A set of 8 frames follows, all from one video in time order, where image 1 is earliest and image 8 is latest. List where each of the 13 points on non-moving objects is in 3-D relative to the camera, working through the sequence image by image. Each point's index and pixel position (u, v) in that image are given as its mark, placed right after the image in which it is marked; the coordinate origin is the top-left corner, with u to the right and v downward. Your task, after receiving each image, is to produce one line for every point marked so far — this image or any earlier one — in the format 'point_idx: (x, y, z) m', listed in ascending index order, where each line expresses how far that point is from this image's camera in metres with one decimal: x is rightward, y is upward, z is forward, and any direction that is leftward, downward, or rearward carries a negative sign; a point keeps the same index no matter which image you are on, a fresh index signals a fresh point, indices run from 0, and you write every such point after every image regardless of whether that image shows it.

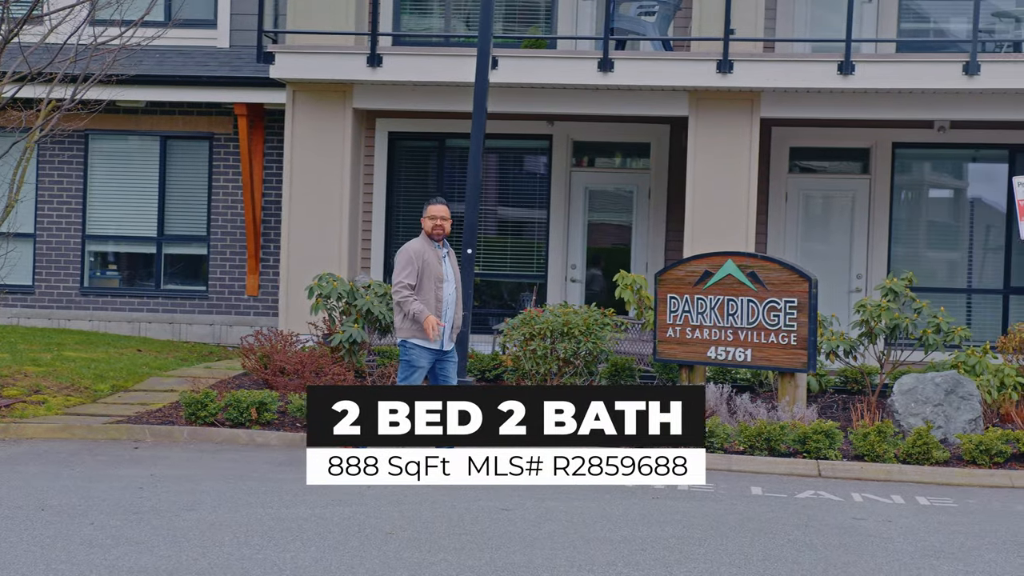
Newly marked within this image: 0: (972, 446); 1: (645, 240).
0: (+3.0, -1.0, +9.3) m
1: (+1.5, +0.5, +16.5) m
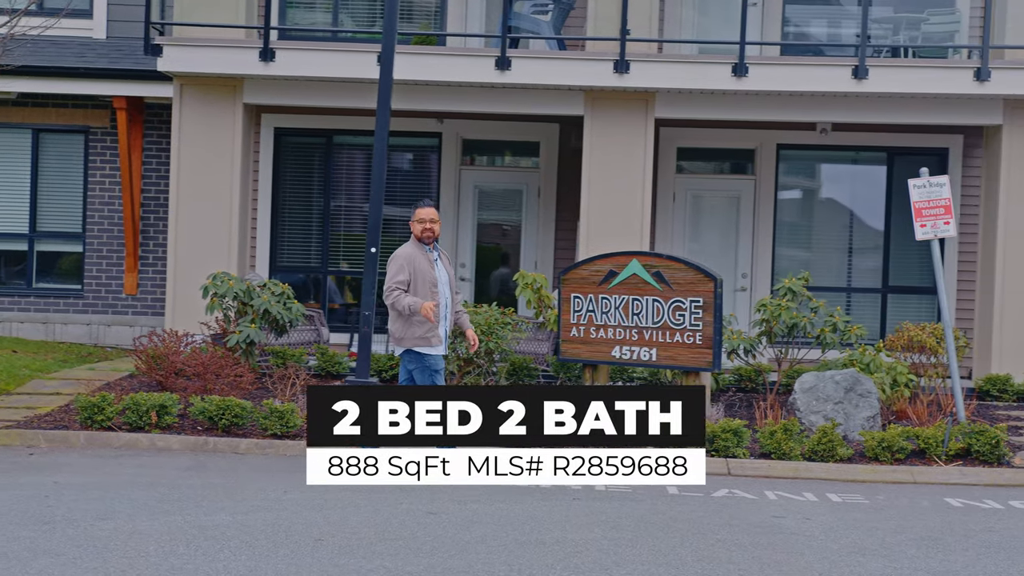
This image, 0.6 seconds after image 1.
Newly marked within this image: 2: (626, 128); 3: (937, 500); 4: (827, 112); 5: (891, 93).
0: (+2.4, -1.0, +9.4) m
1: (+0.3, +0.6, +16.5) m
2: (+1.1, +1.5, +13.8) m
3: (+2.5, -1.2, +8.4) m
4: (+3.0, +1.7, +13.7) m
5: (+3.5, +1.8, +13.4) m
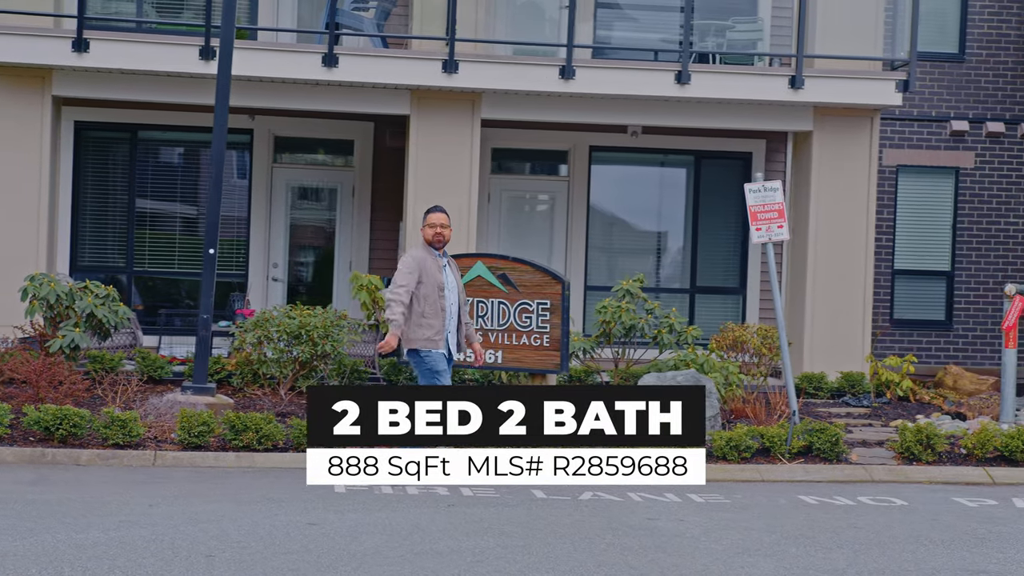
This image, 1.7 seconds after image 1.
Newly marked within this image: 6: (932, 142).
0: (+1.4, -1.0, +9.7) m
1: (-1.8, +0.6, +16.2) m
2: (-0.6, +1.5, +13.7) m
3: (+1.7, -1.3, +8.7) m
4: (+1.3, +1.7, +14.0) m
5: (+1.9, +1.8, +13.7) m
6: (+5.1, +1.8, +17.7) m
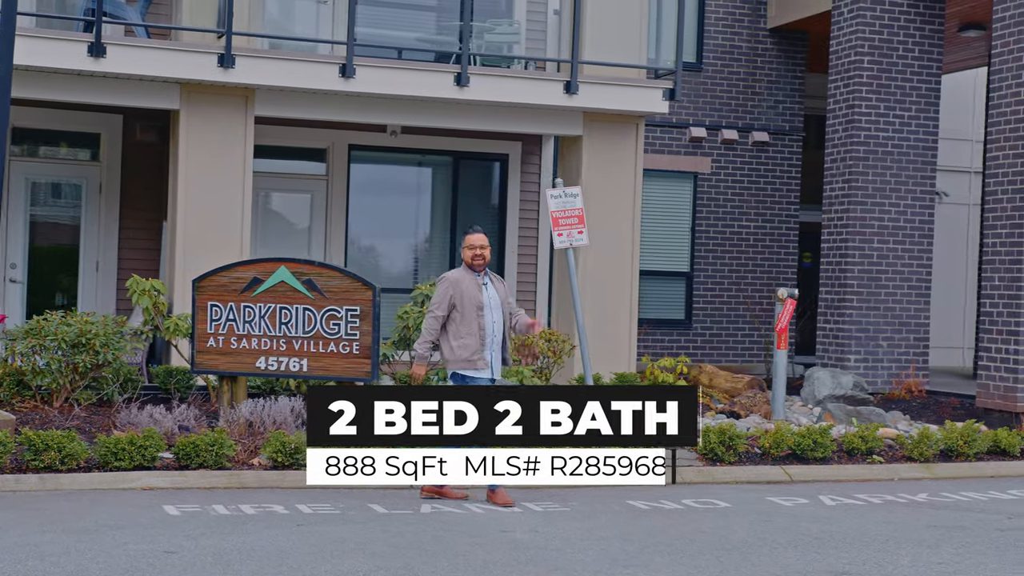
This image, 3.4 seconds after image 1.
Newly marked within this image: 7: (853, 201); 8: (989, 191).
0: (+0.2, -1.1, +9.7) m
1: (-4.4, +0.5, +15.4) m
2: (-2.6, +1.5, +13.2) m
3: (+0.7, -1.3, +8.8) m
4: (-0.9, +1.7, +13.9) m
5: (-0.2, +1.8, +13.7) m
6: (+2.1, +1.8, +18.3) m
7: (+3.7, +0.9, +15.6) m
8: (+4.4, +0.9, +13.3) m
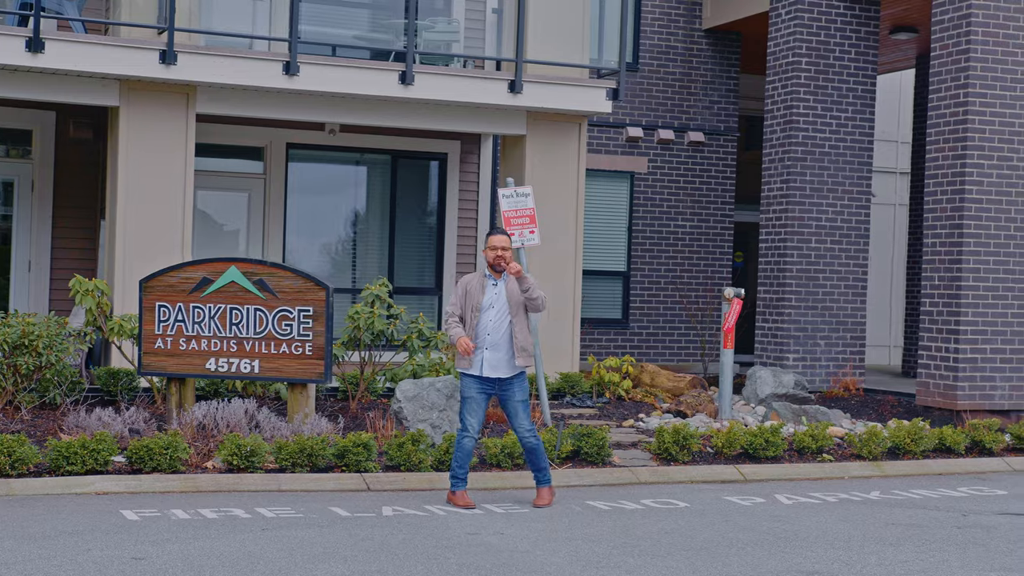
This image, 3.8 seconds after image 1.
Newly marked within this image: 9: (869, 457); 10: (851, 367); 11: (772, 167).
0: (-0.1, -1.1, +9.6) m
1: (-5.1, +0.5, +15.0) m
2: (-3.1, +1.5, +12.9) m
3: (+0.4, -1.3, +8.8) m
4: (-1.4, +1.7, +13.7) m
5: (-0.8, +1.8, +13.7) m
6: (+1.3, +1.8, +18.4) m
7: (+3.1, +1.0, +15.7) m
8: (+3.9, +0.9, +13.5) m
9: (+2.7, -1.3, +10.8) m
10: (+3.8, -0.9, +16.0) m
11: (+2.9, +1.4, +16.1) m
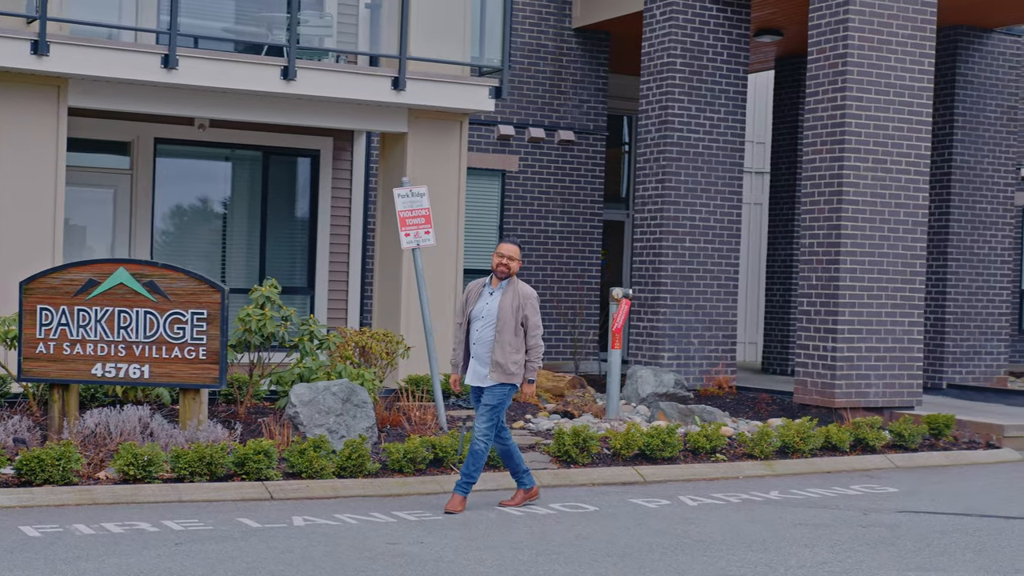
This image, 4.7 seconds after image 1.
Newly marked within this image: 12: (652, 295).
0: (-0.7, -1.1, +9.5) m
1: (-6.3, +0.5, +14.3) m
2: (-4.1, +1.5, +12.4) m
3: (-0.1, -1.3, +8.7) m
4: (-2.5, +1.7, +13.4) m
5: (-1.9, +1.8, +13.4) m
6: (-0.4, +1.8, +18.3) m
7: (+1.7, +1.0, +15.9) m
8: (+2.8, +0.9, +13.7) m
9: (+1.9, -1.3, +10.9) m
10: (+2.4, -0.9, +16.2) m
11: (+1.5, +1.4, +16.3) m
12: (+1.6, -0.1, +15.9) m
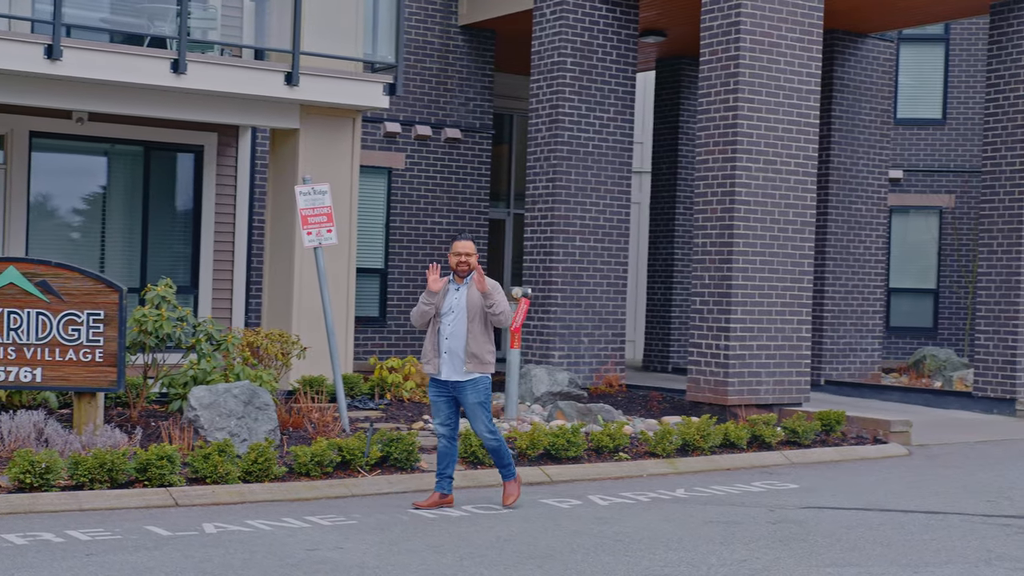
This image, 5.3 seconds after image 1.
0: (-1.3, -1.1, +9.3) m
1: (-7.3, +0.5, +13.5) m
2: (-5.0, +1.5, +11.9) m
3: (-0.6, -1.3, +8.6) m
4: (-3.4, +1.7, +13.0) m
5: (-2.8, +1.8, +13.1) m
6: (-1.8, +1.9, +18.1) m
7: (+0.5, +1.0, +15.9) m
8: (+1.8, +0.9, +13.8) m
9: (+1.1, -1.3, +11.0) m
10: (+1.1, -0.9, +16.3) m
11: (+0.3, +1.4, +16.3) m
12: (+0.3, -0.1, +15.9) m
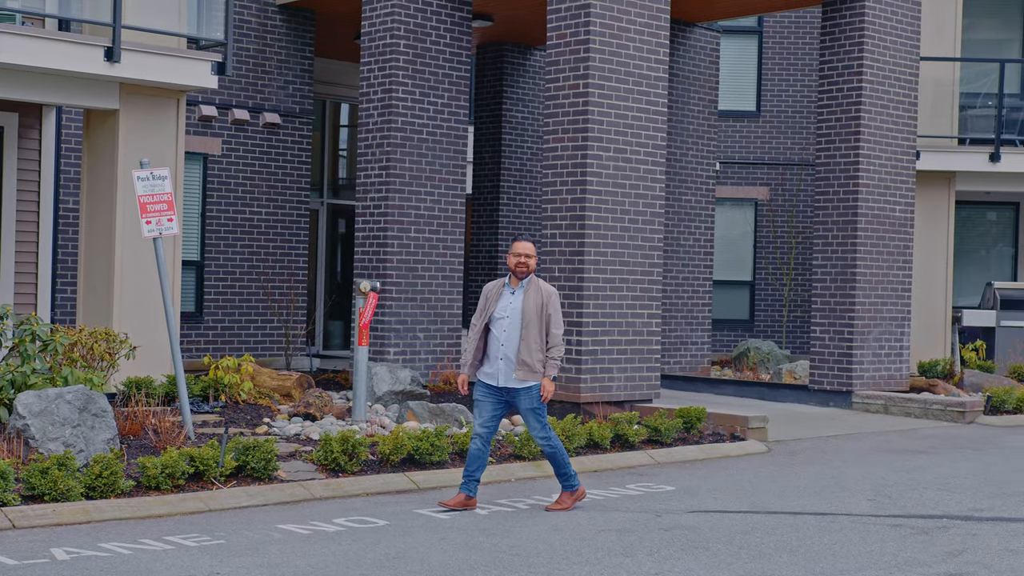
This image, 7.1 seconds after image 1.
0: (-2.1, -1.1, +8.4) m
1: (-8.6, +0.6, +11.7) m
2: (-6.1, +1.5, +10.4) m
3: (-1.3, -1.3, +7.8) m
4: (-4.7, +1.7, +11.7) m
5: (-4.1, +1.8, +11.9) m
6: (-3.9, +1.9, +17.0) m
7: (-1.3, +1.0, +15.2) m
8: (+0.3, +1.0, +13.4) m
9: (+0.1, -1.2, +10.4) m
10: (-0.7, -0.8, +15.7) m
11: (-1.5, +1.5, +15.5) m
12: (-1.4, 0.0, +15.2) m
